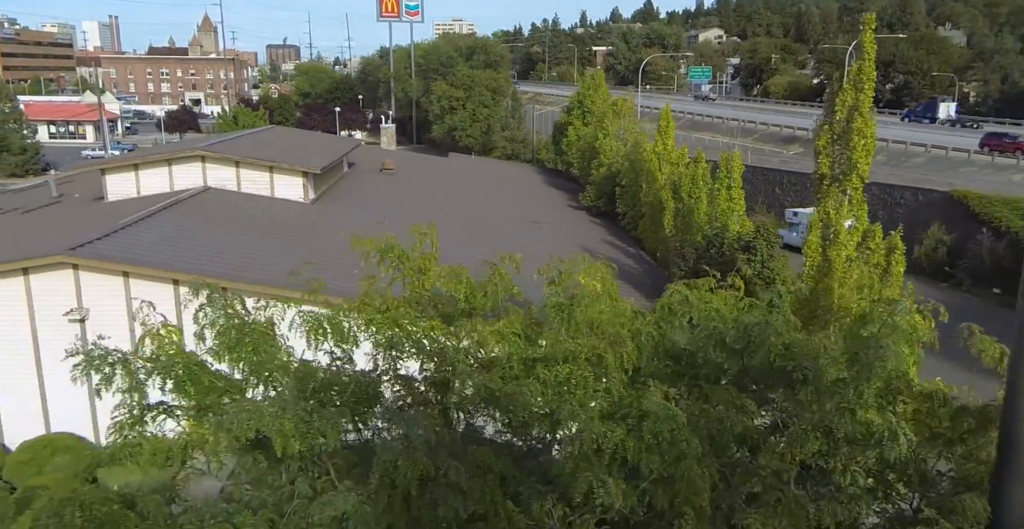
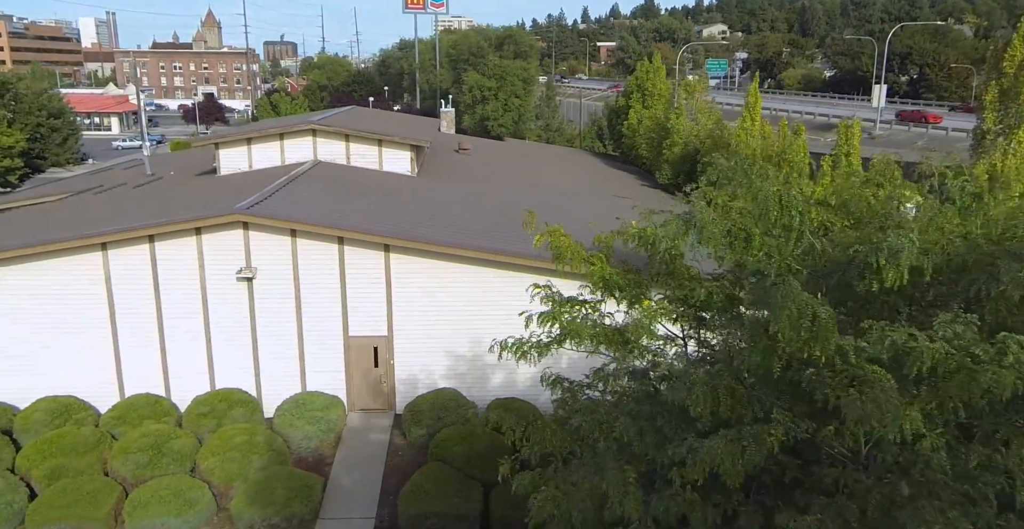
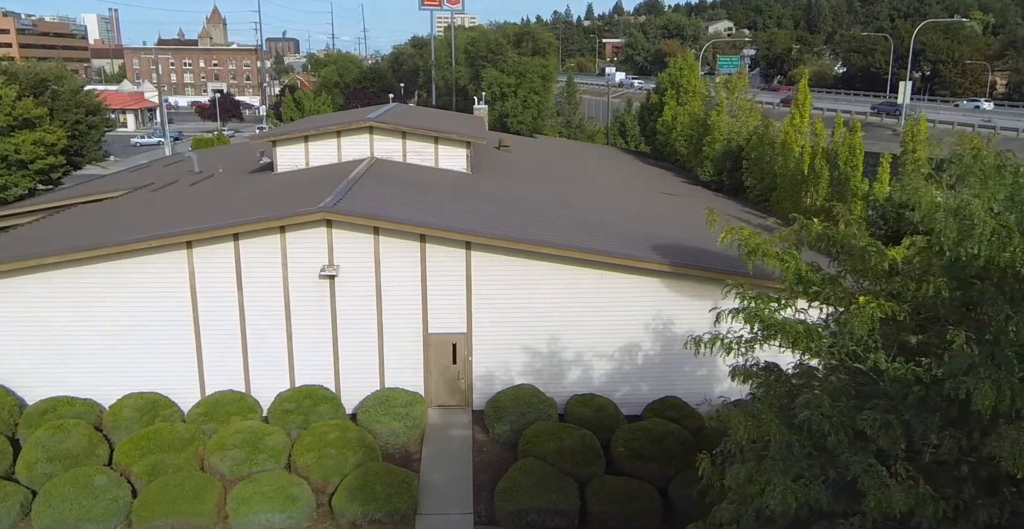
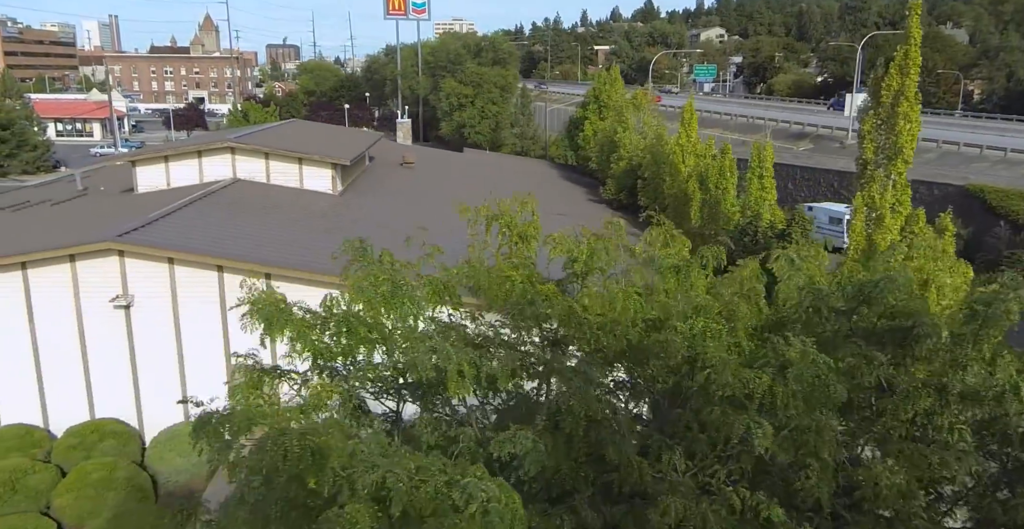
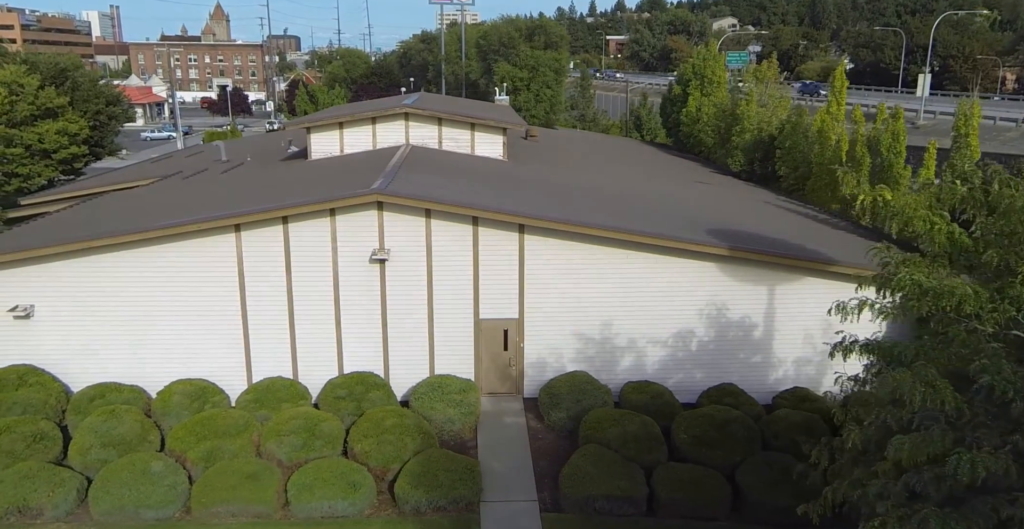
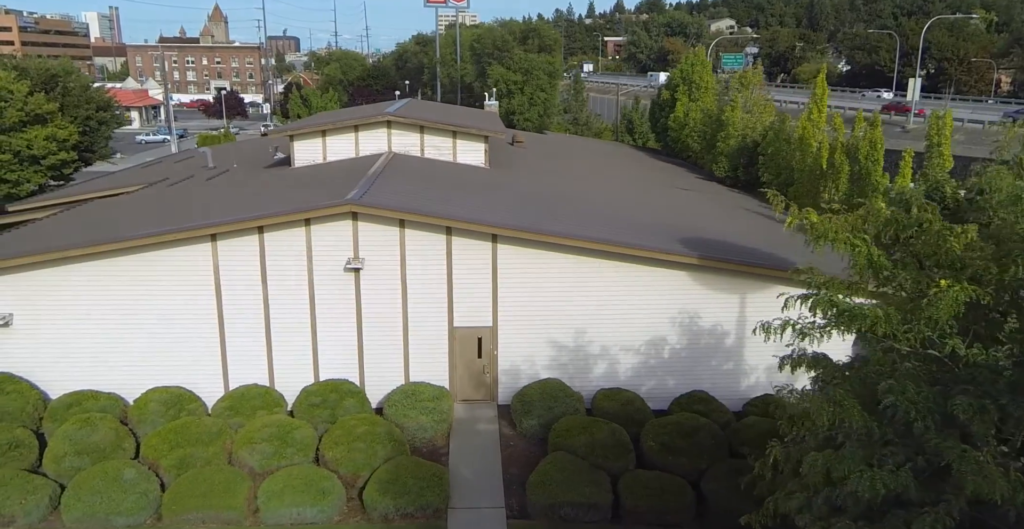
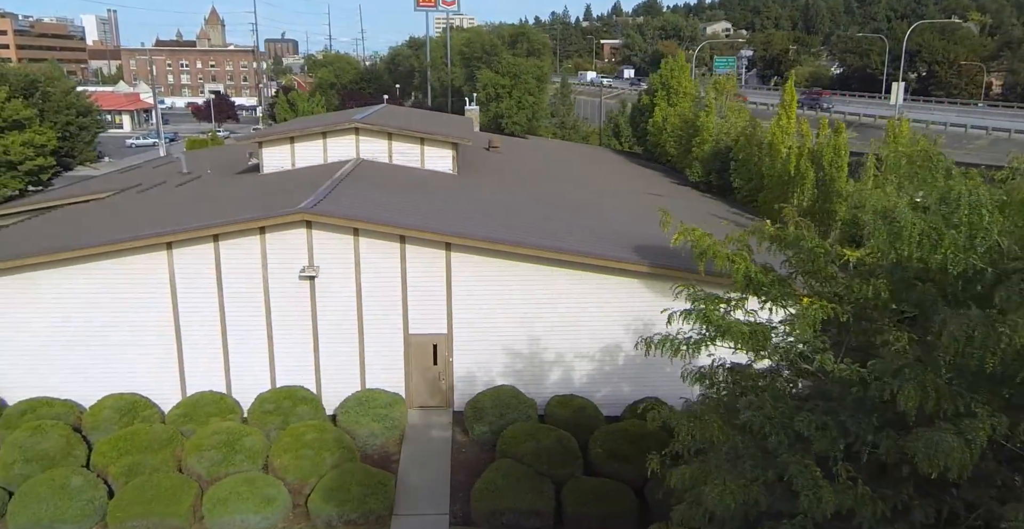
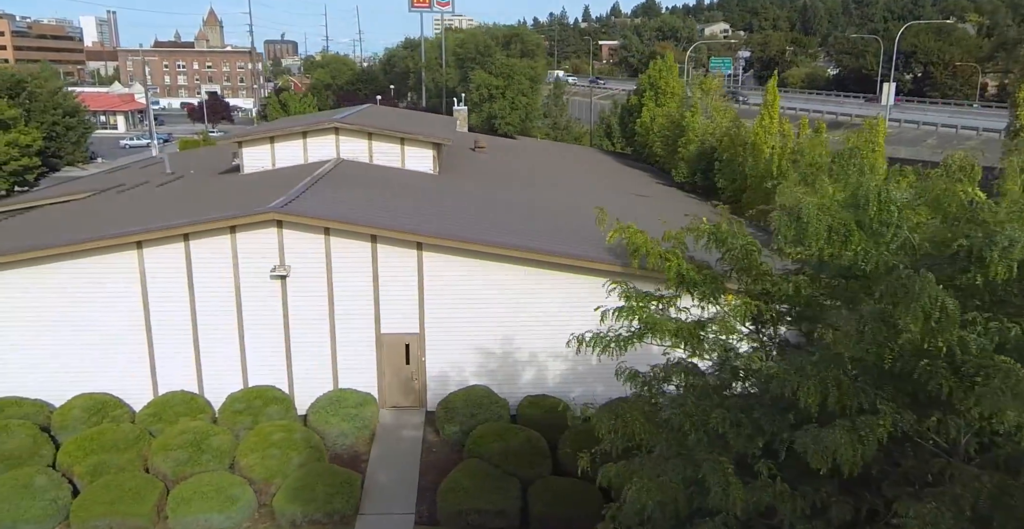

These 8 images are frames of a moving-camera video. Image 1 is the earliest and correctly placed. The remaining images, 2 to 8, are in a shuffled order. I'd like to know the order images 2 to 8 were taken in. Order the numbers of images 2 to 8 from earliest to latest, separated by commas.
4, 2, 8, 7, 3, 6, 5
